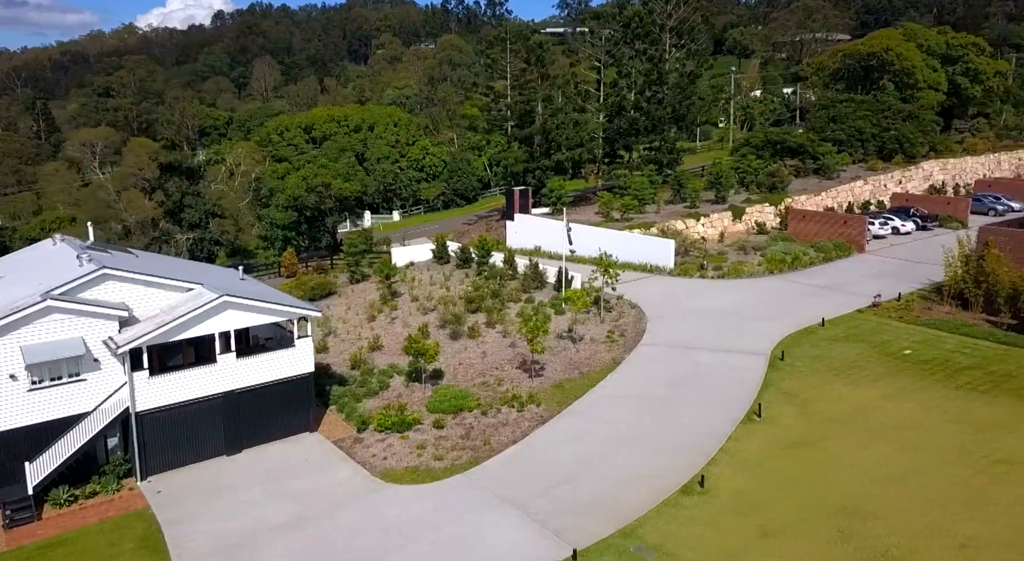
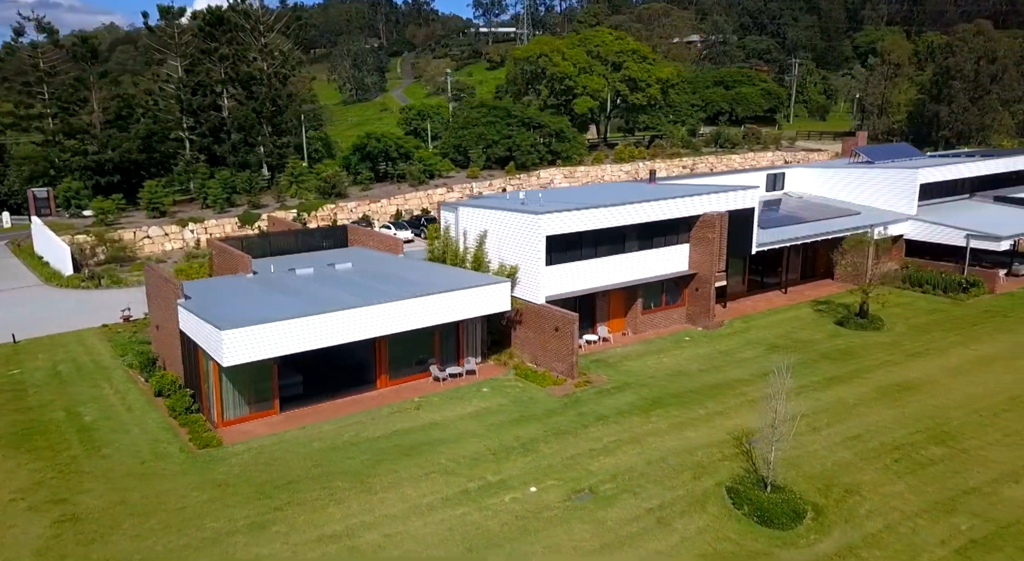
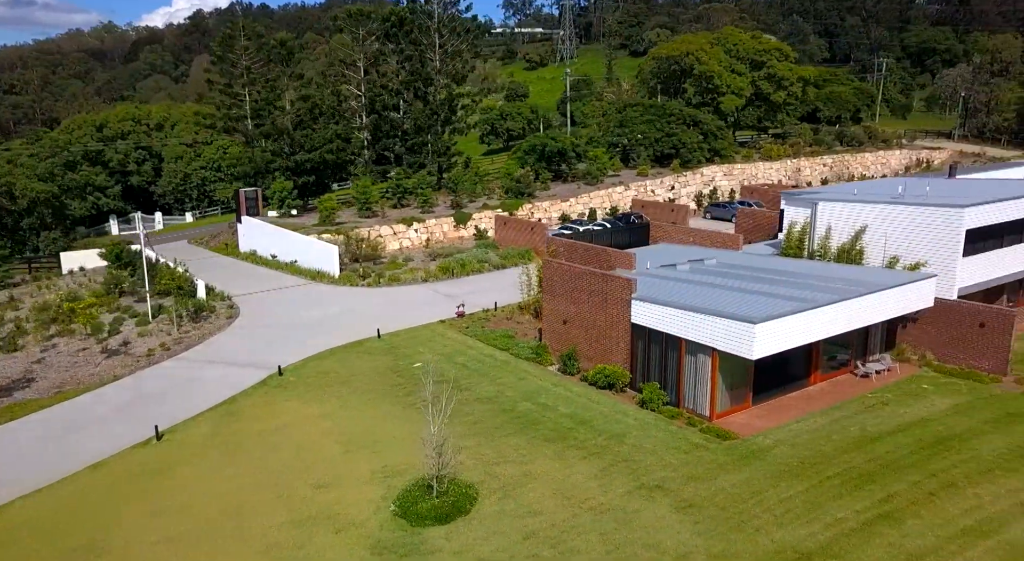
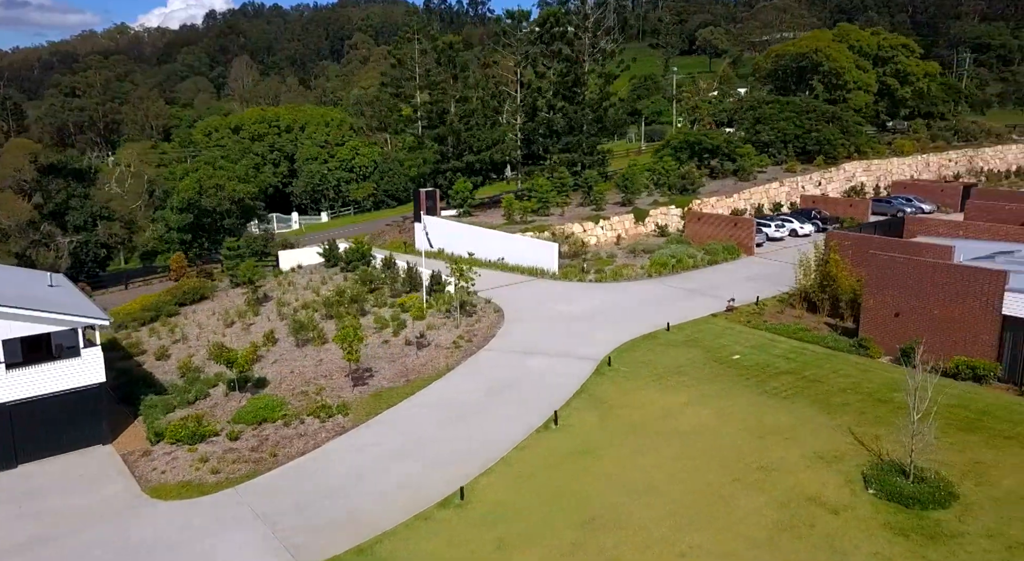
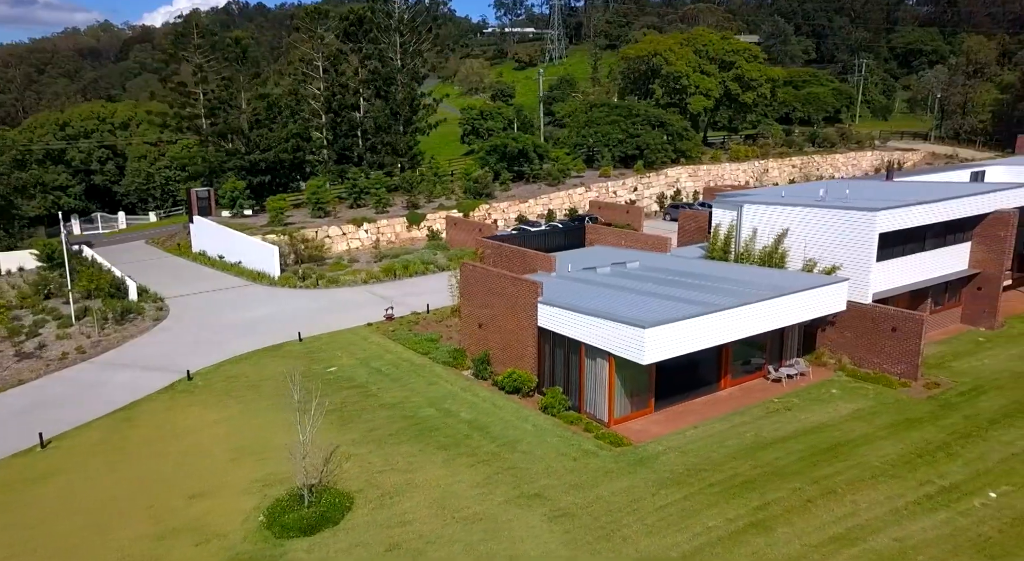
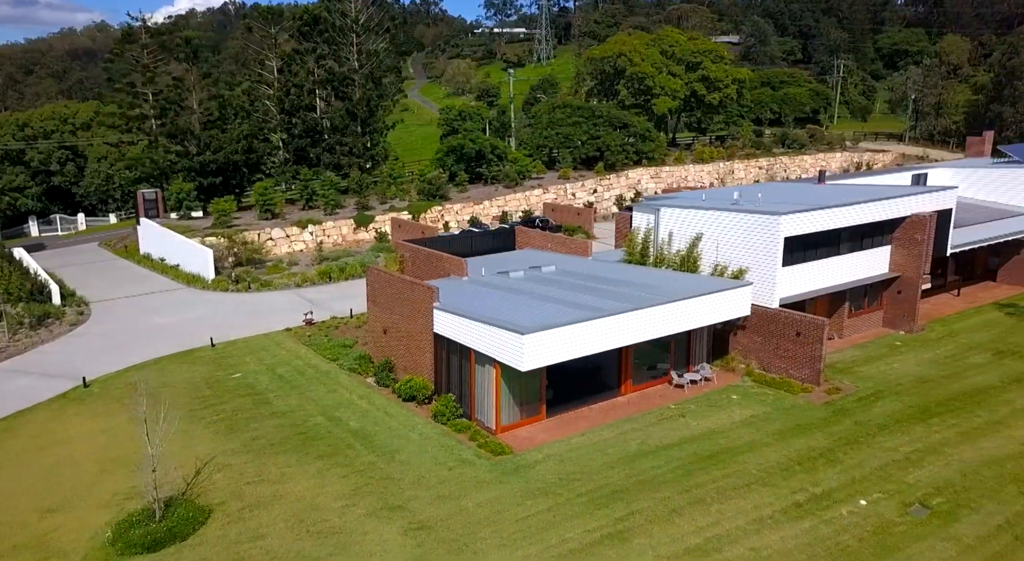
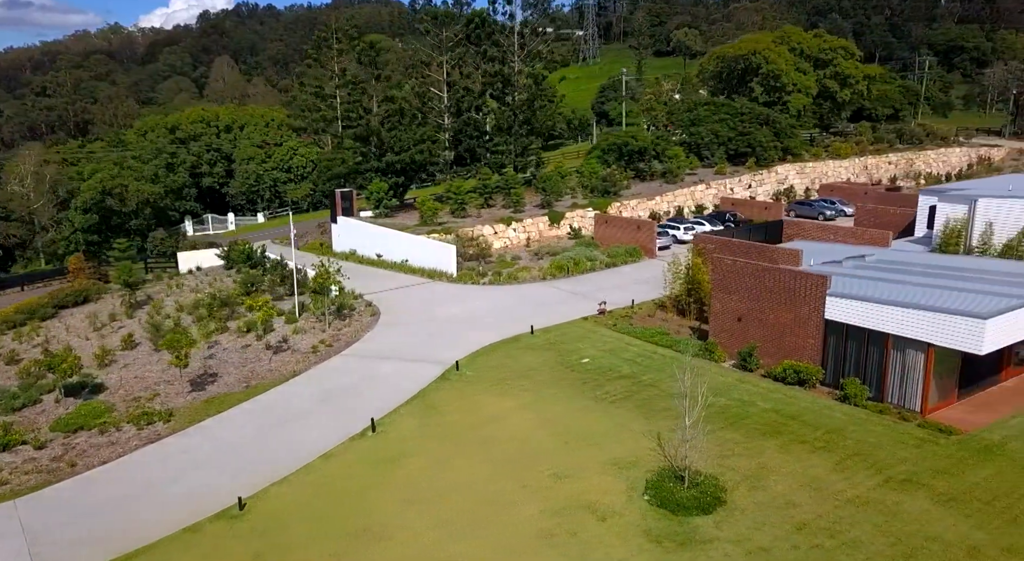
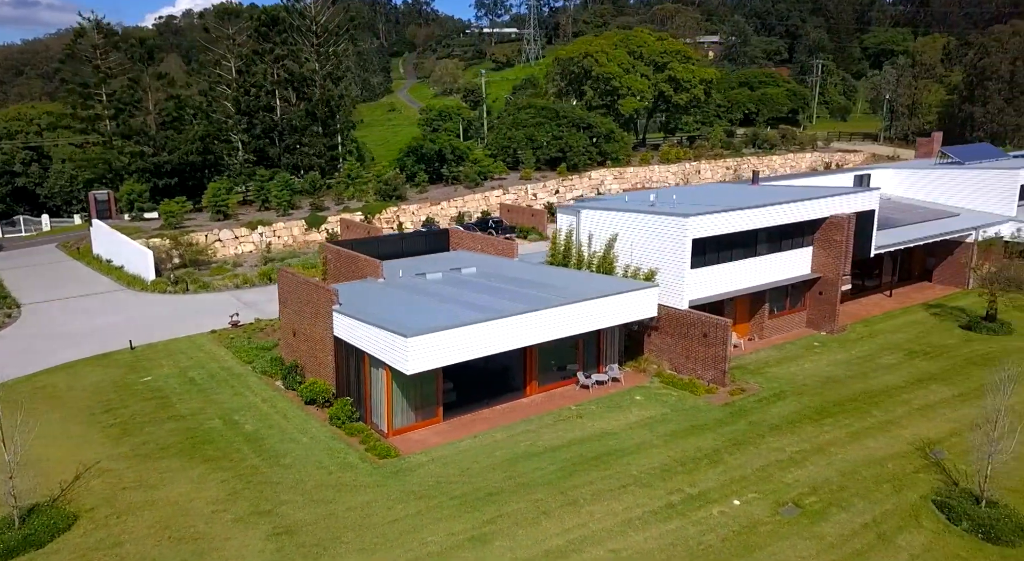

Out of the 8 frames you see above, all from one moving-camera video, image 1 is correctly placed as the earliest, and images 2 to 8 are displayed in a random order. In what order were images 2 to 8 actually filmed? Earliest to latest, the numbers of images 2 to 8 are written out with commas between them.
4, 7, 3, 5, 6, 8, 2
